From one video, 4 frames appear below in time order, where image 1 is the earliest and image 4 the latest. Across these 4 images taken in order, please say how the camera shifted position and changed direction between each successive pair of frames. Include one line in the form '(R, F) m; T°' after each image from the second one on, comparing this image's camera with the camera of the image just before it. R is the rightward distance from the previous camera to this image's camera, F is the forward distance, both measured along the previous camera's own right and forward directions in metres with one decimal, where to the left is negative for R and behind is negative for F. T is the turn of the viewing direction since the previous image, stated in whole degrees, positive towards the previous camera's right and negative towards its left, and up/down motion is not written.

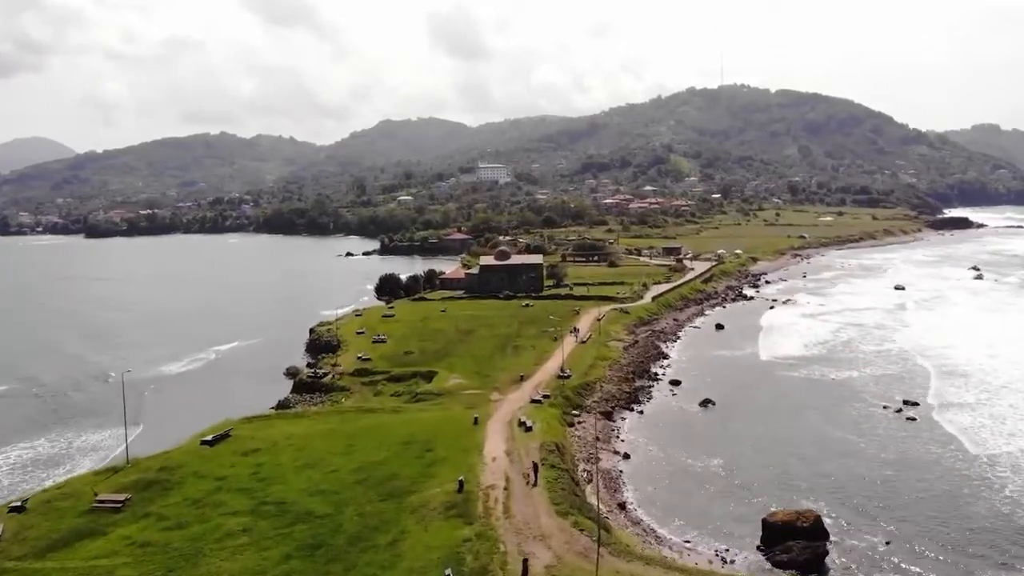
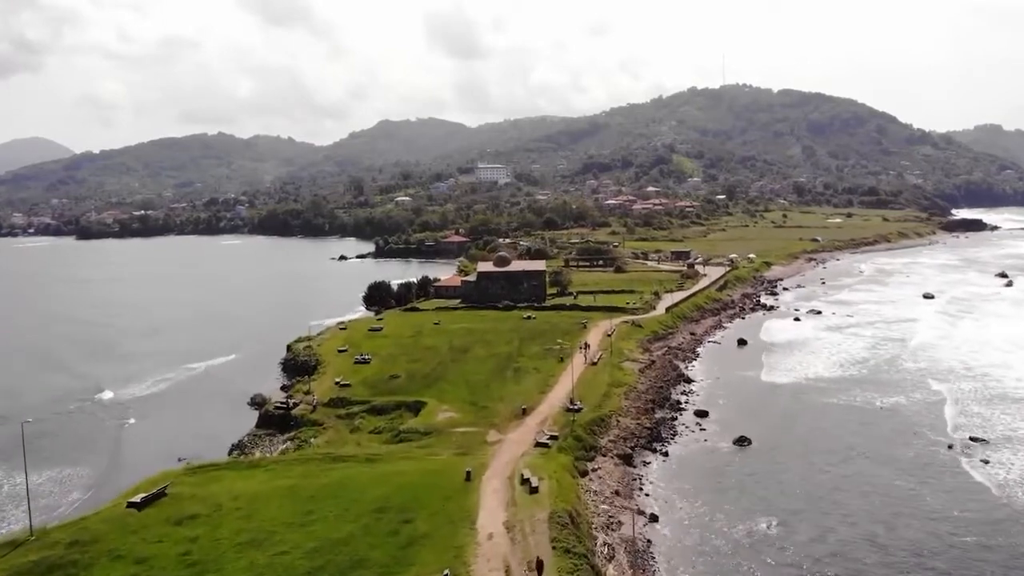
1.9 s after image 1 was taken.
(-0.1, +6.8) m; 0°
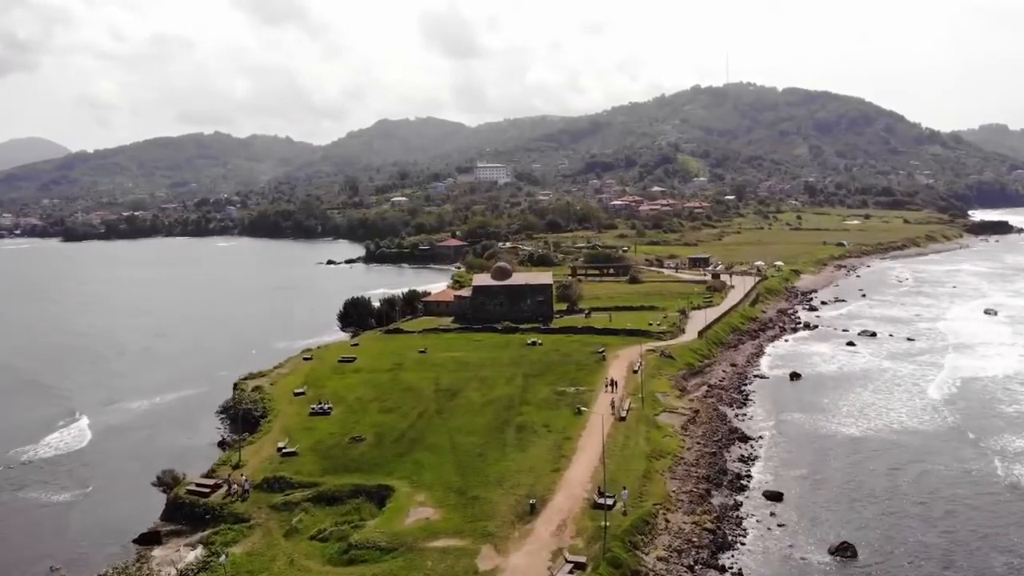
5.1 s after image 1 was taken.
(-0.1, +11.8) m; 0°
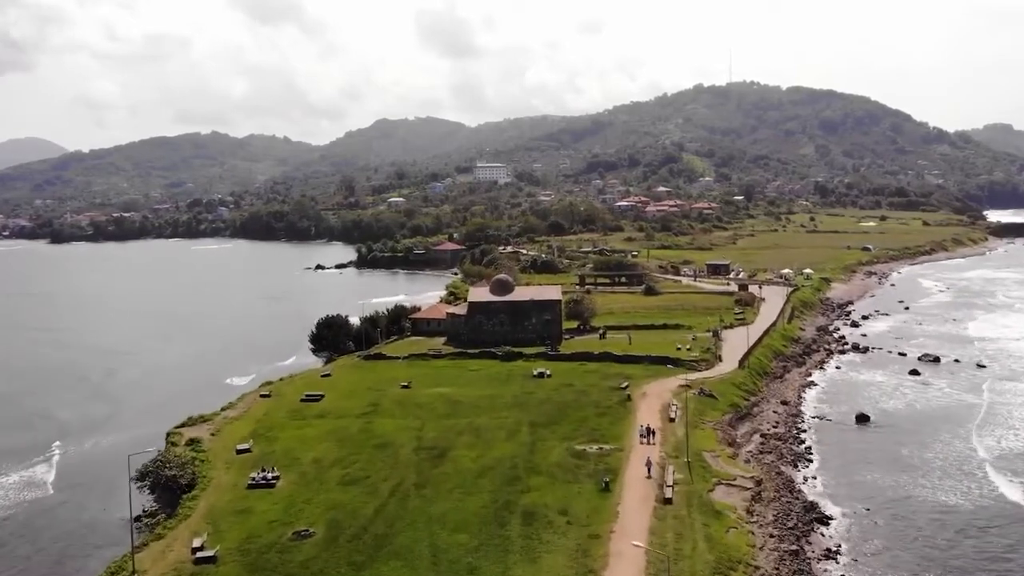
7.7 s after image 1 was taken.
(-0.2, +9.8) m; 0°
